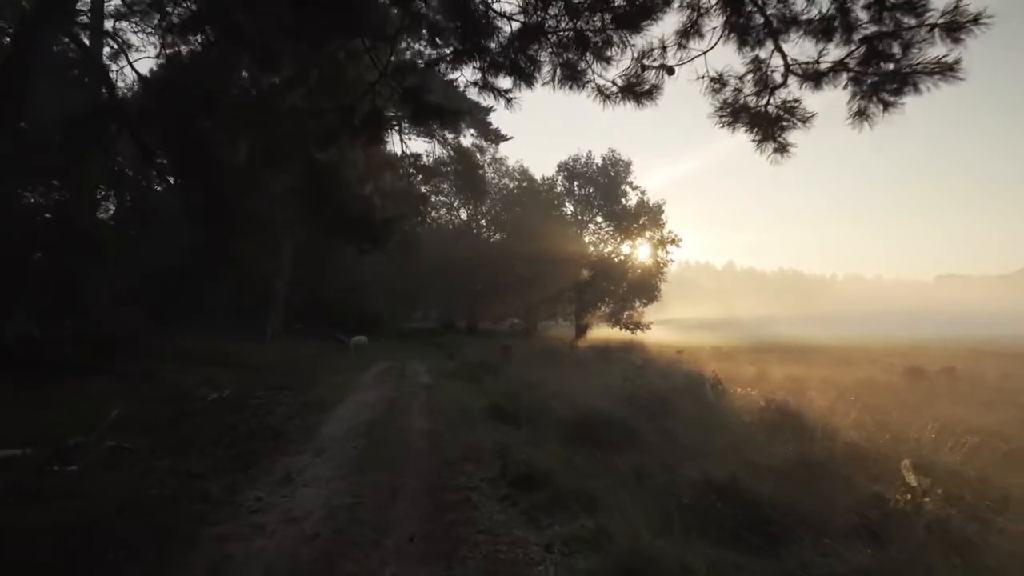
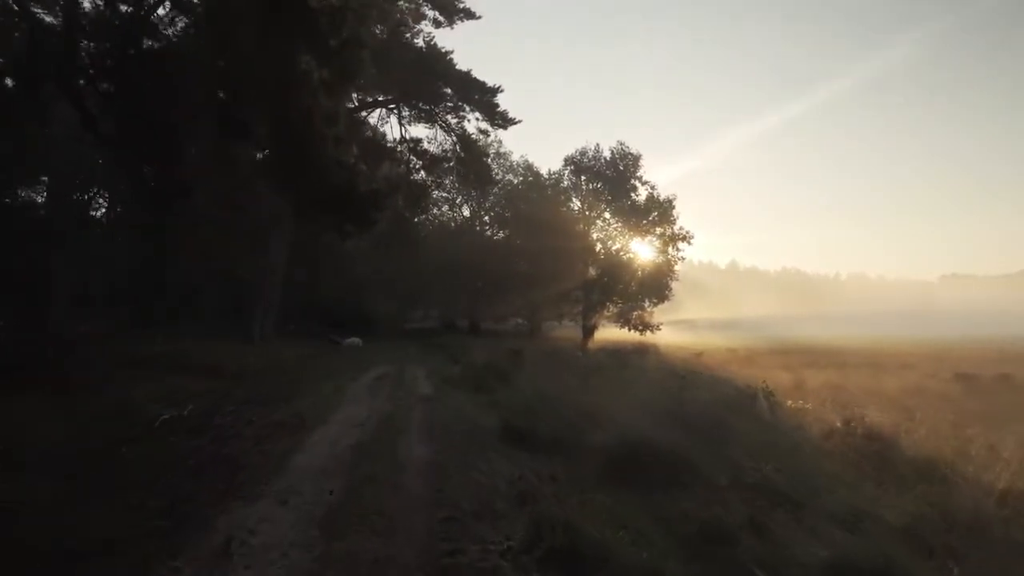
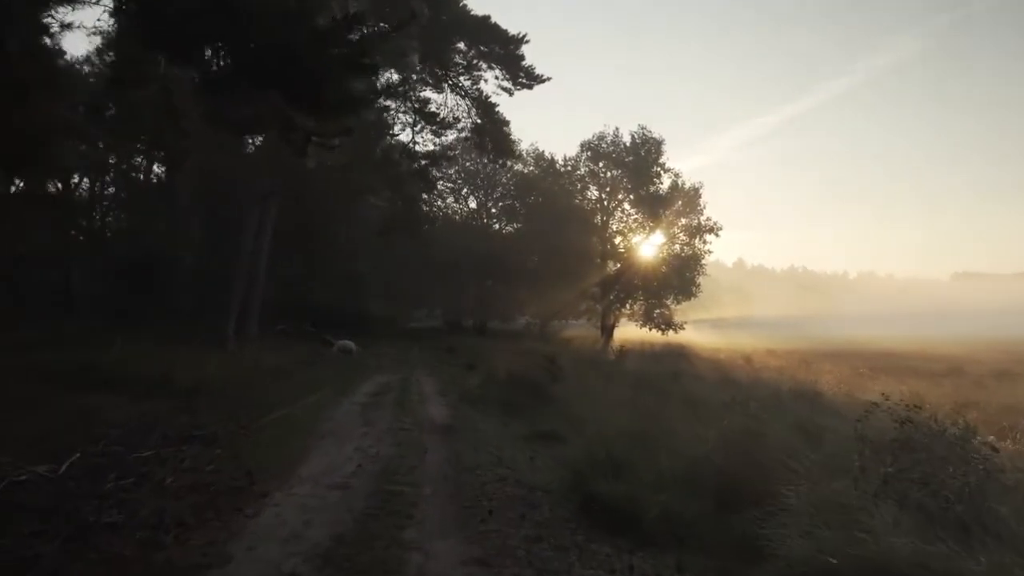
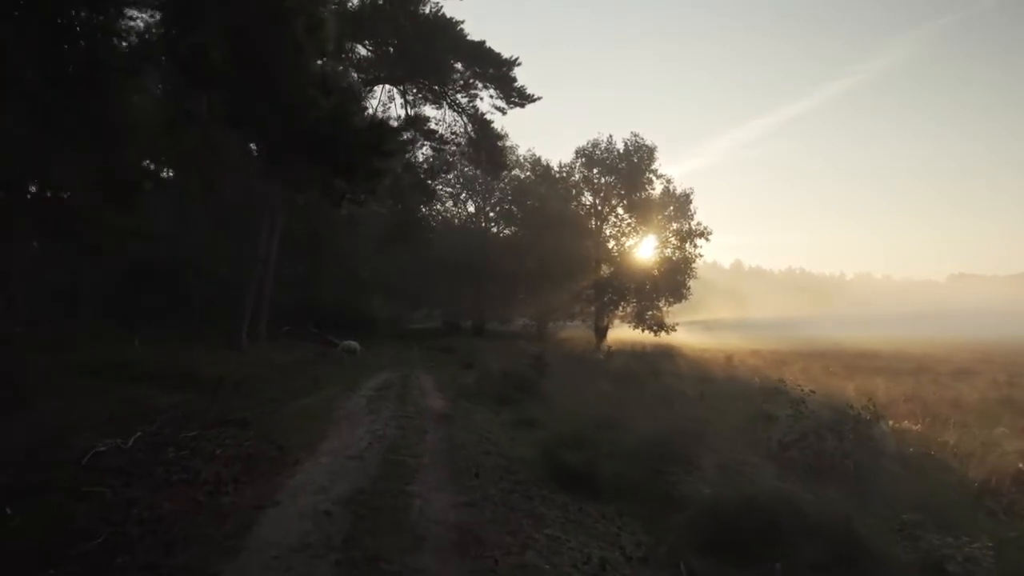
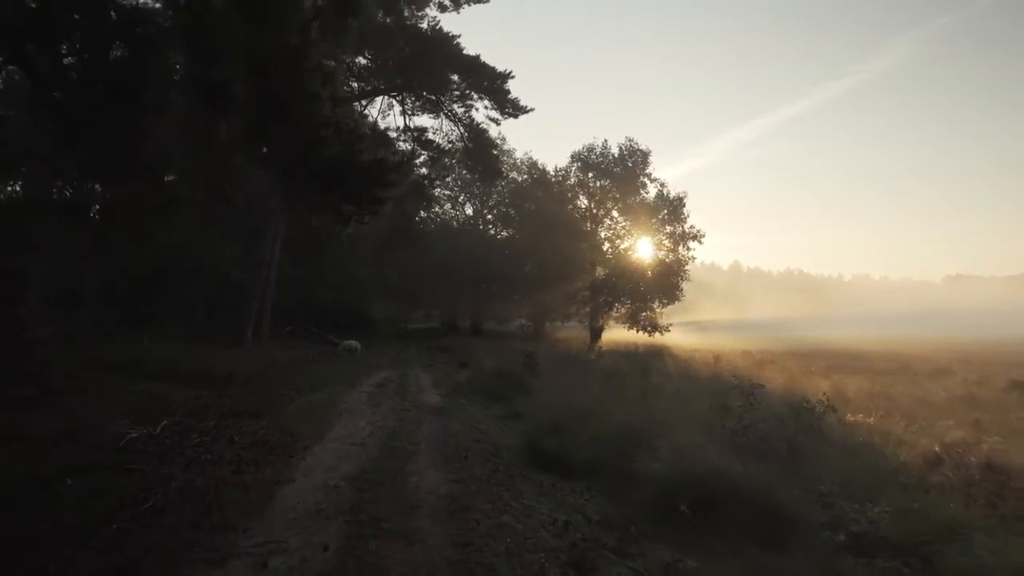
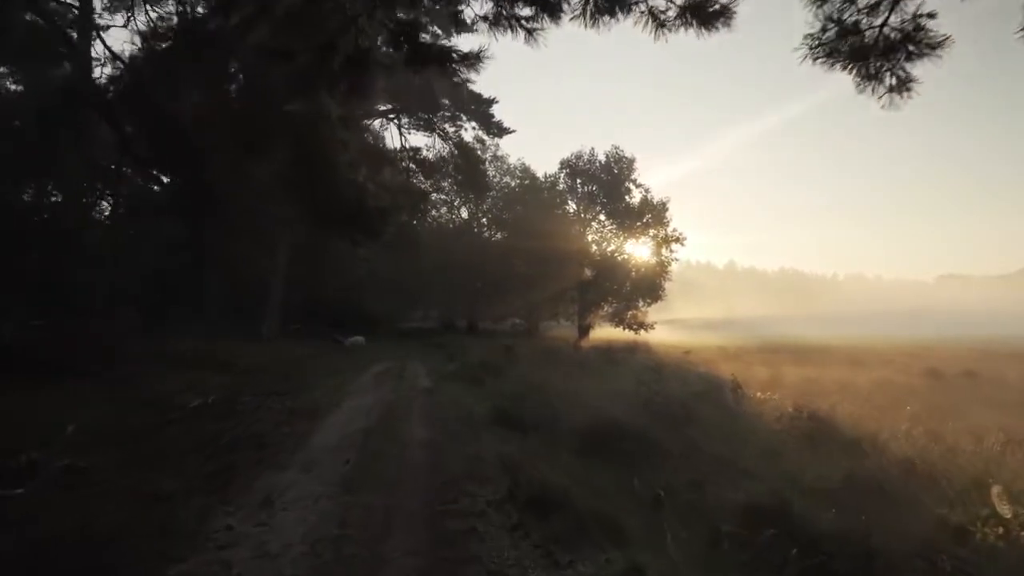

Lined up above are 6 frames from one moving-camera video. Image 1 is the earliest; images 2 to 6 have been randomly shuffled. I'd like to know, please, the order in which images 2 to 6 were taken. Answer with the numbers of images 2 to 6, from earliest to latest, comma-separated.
6, 2, 5, 4, 3
